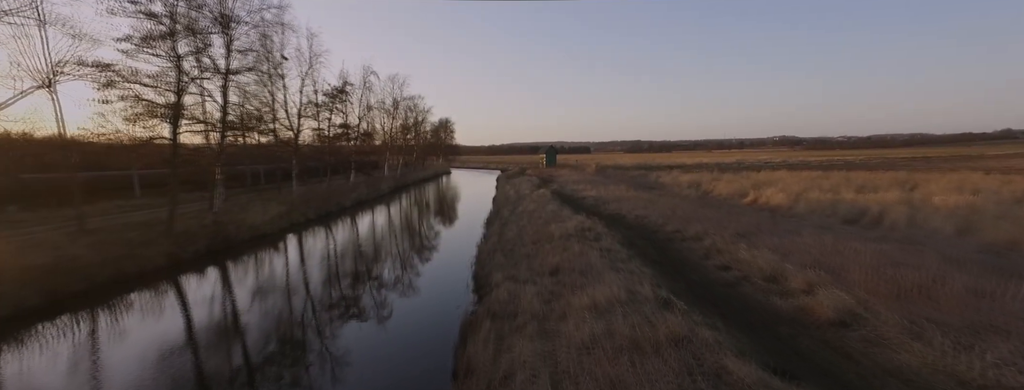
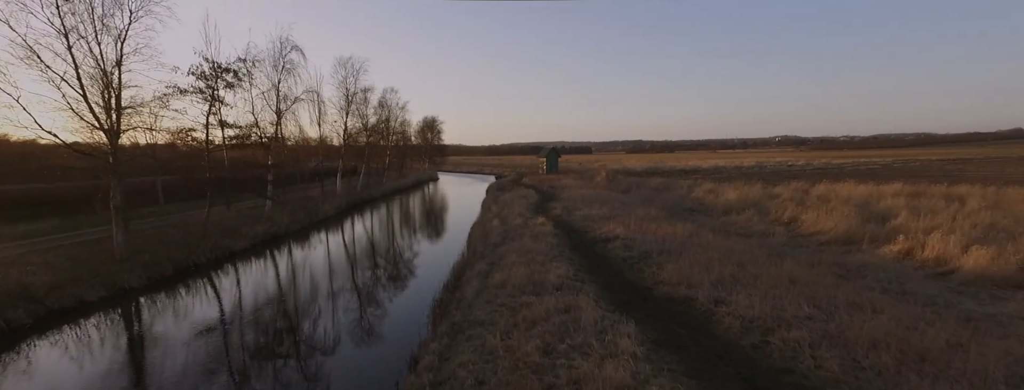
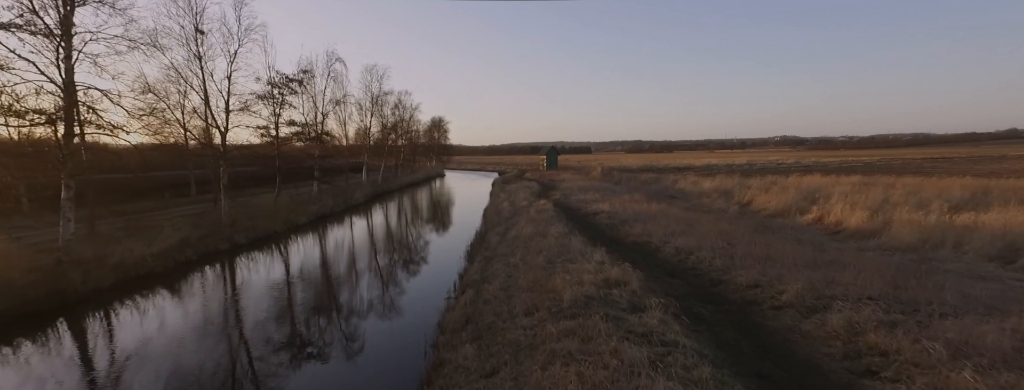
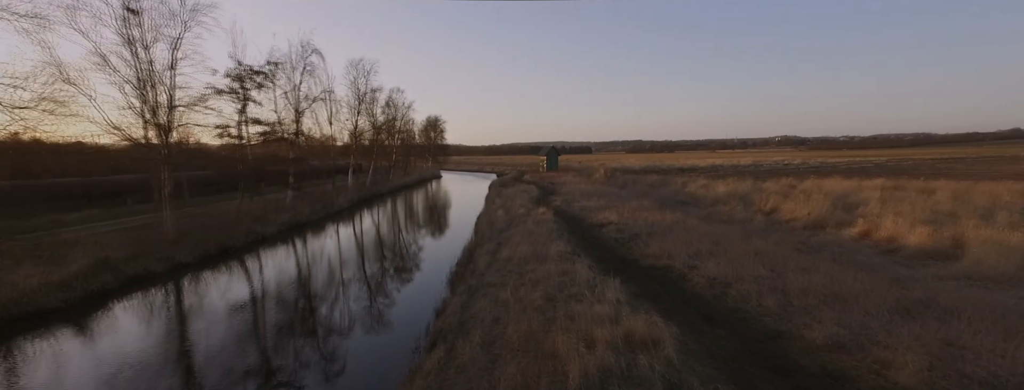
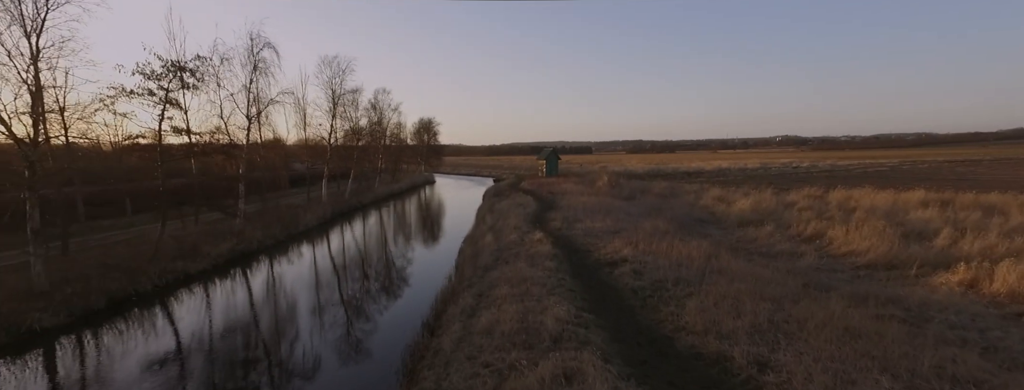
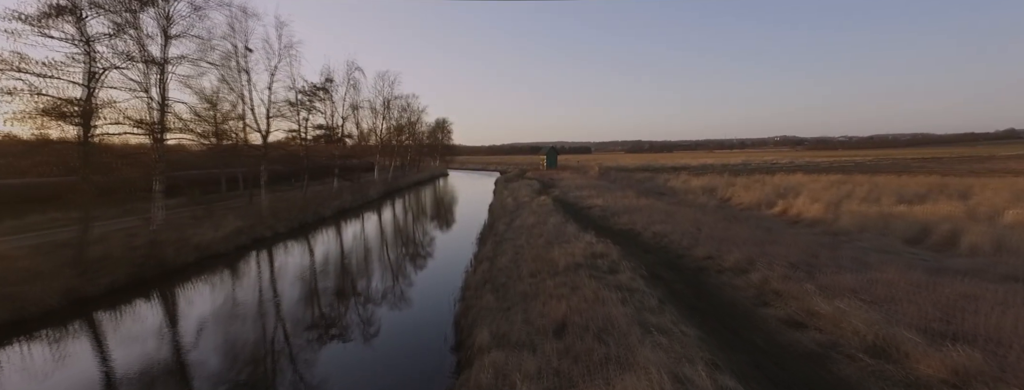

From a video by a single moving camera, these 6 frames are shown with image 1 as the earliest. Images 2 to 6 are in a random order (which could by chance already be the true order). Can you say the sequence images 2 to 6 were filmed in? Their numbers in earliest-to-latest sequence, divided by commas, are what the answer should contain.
6, 3, 4, 2, 5
